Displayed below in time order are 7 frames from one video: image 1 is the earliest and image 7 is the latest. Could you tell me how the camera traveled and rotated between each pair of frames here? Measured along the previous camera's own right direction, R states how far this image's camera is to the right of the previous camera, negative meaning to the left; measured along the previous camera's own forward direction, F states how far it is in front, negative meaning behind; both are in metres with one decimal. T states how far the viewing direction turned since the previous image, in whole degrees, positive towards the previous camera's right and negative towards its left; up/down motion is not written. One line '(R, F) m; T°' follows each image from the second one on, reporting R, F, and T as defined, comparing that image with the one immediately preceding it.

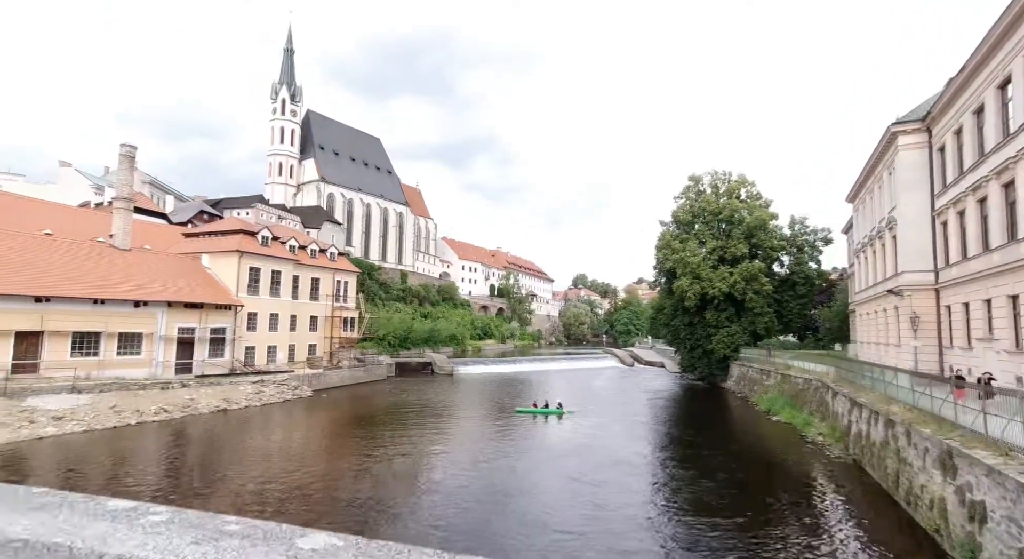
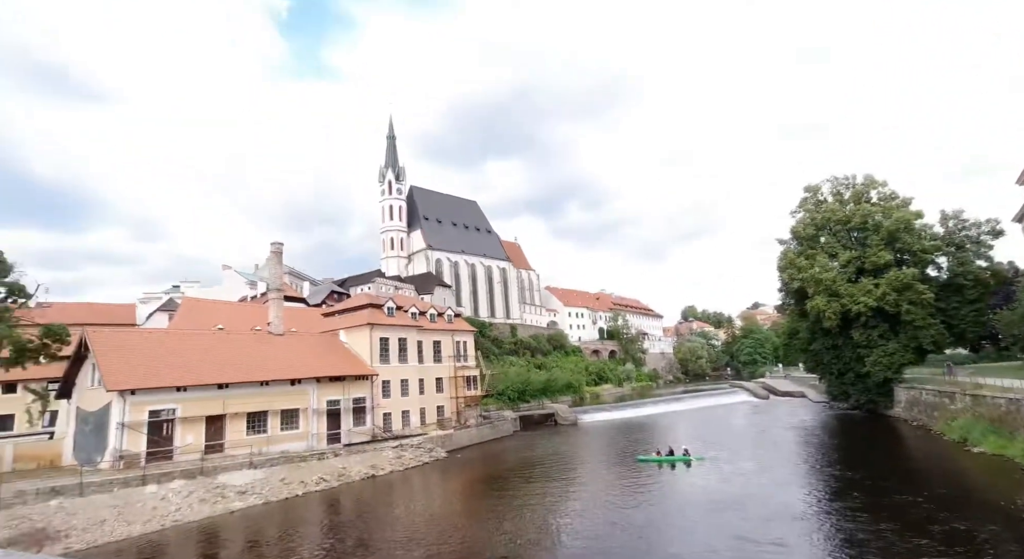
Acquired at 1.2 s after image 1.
(-0.5, -0.1) m; -12°
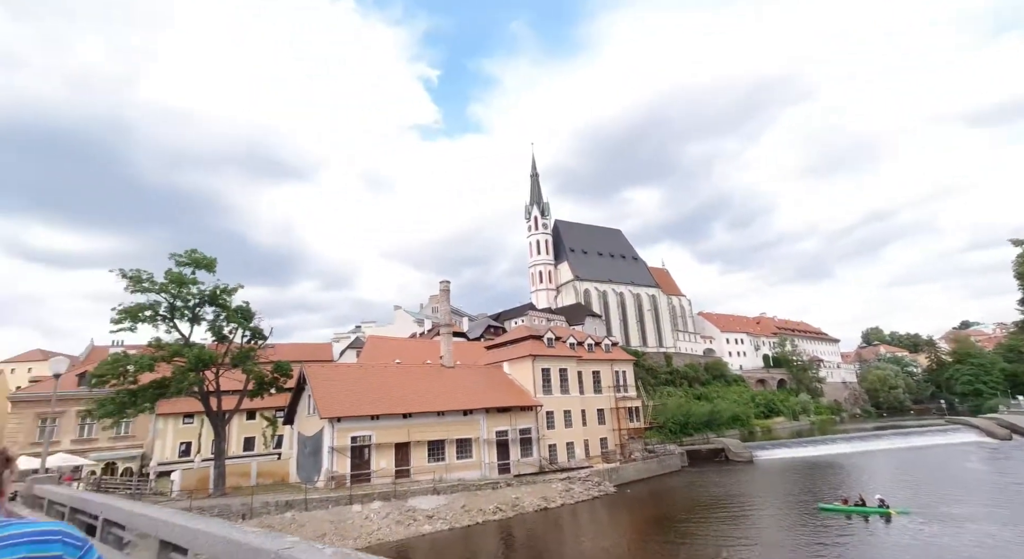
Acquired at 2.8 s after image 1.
(-0.7, +0.2) m; -17°
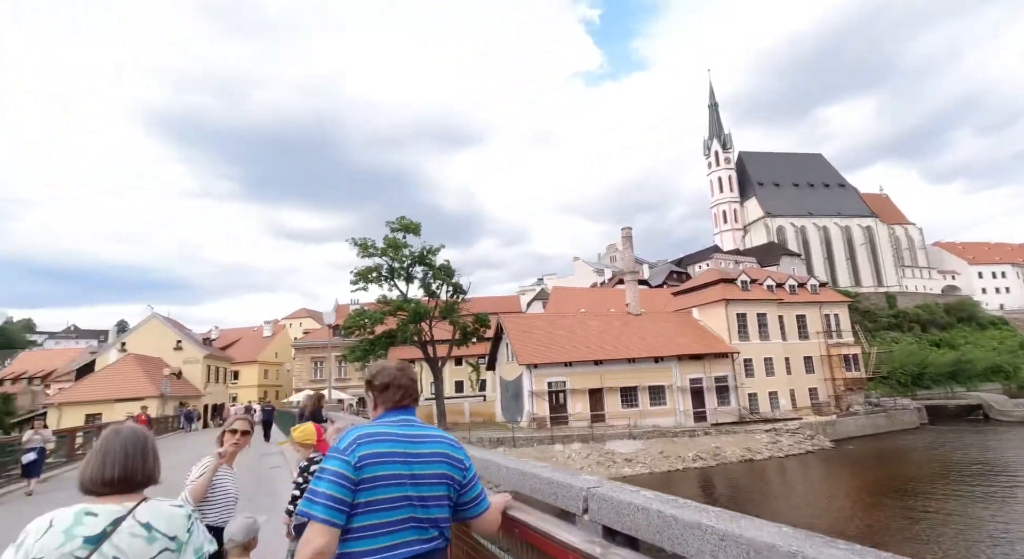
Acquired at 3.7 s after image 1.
(-0.3, +0.2) m; -20°
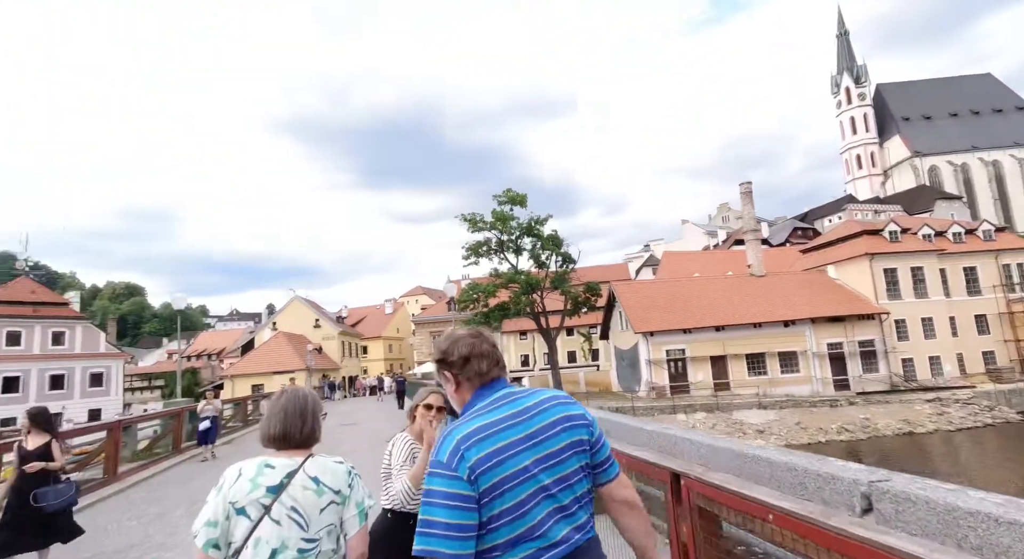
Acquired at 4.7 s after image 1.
(-0.3, +0.3) m; -12°
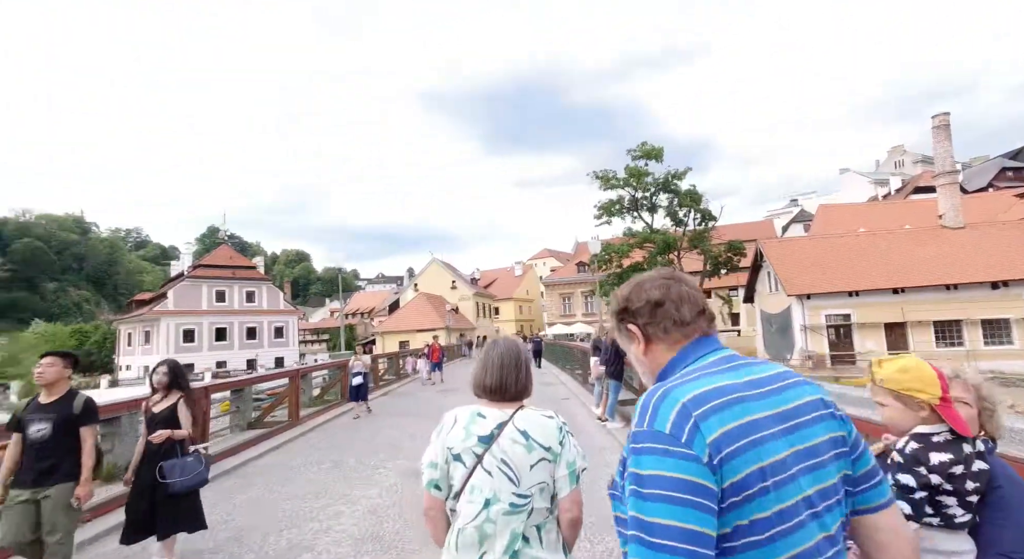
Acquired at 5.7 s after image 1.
(-0.4, +0.5) m; -14°
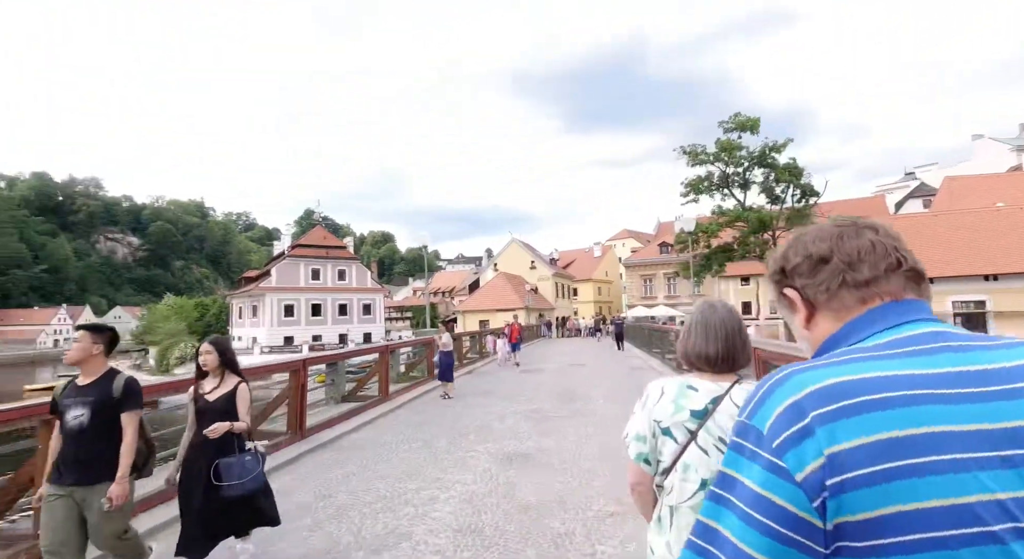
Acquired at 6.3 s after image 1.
(-0.2, +0.4) m; -9°
